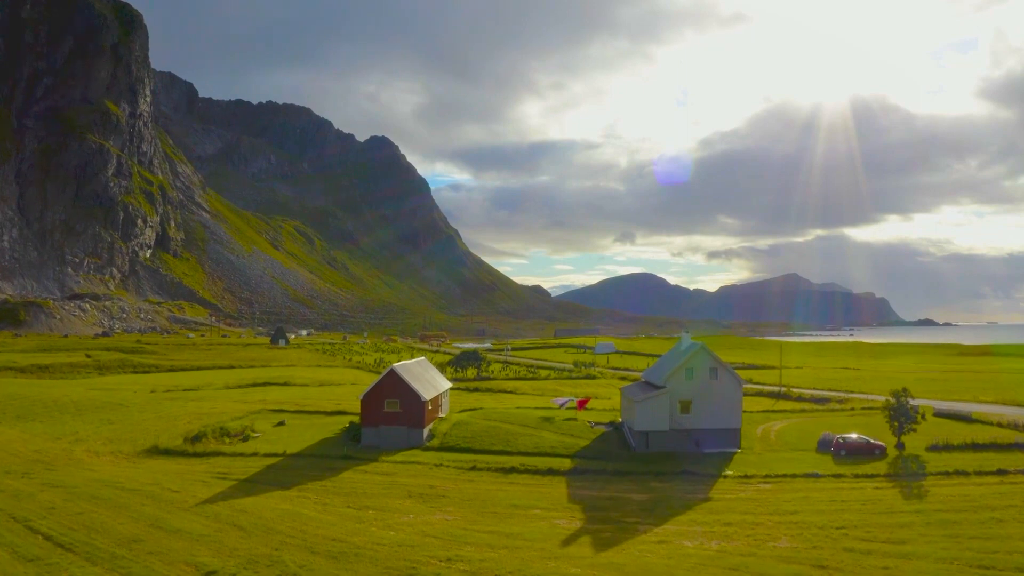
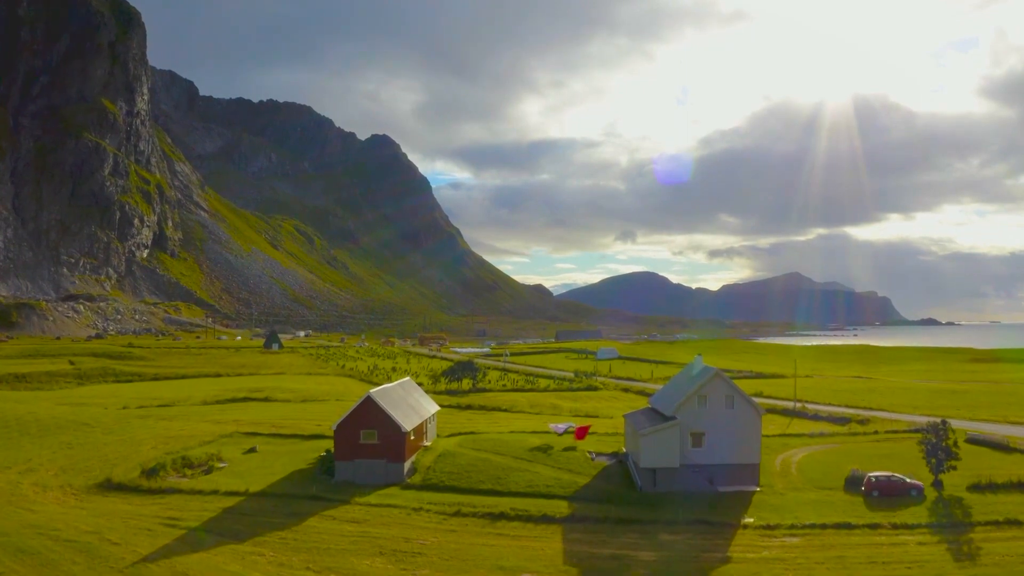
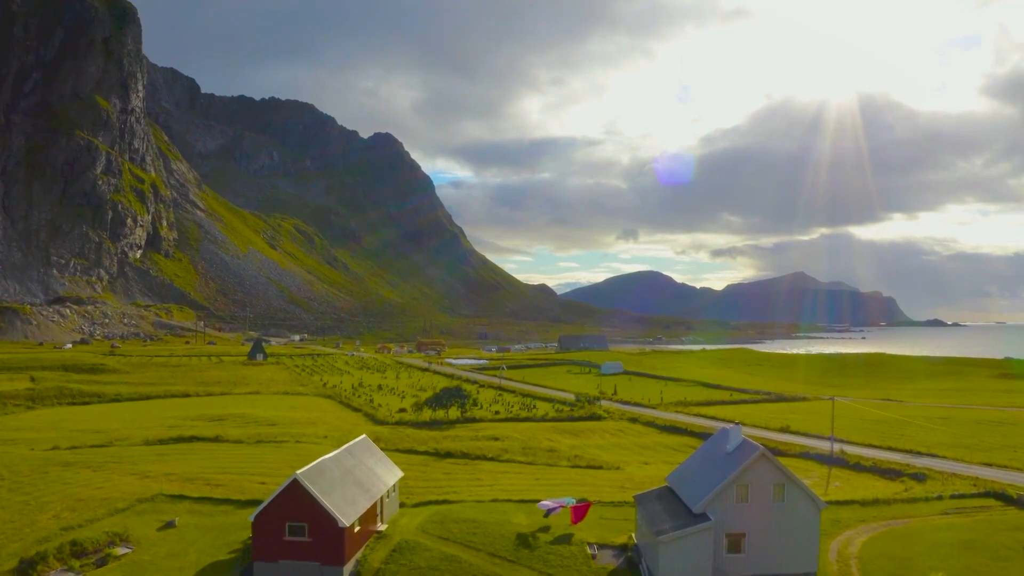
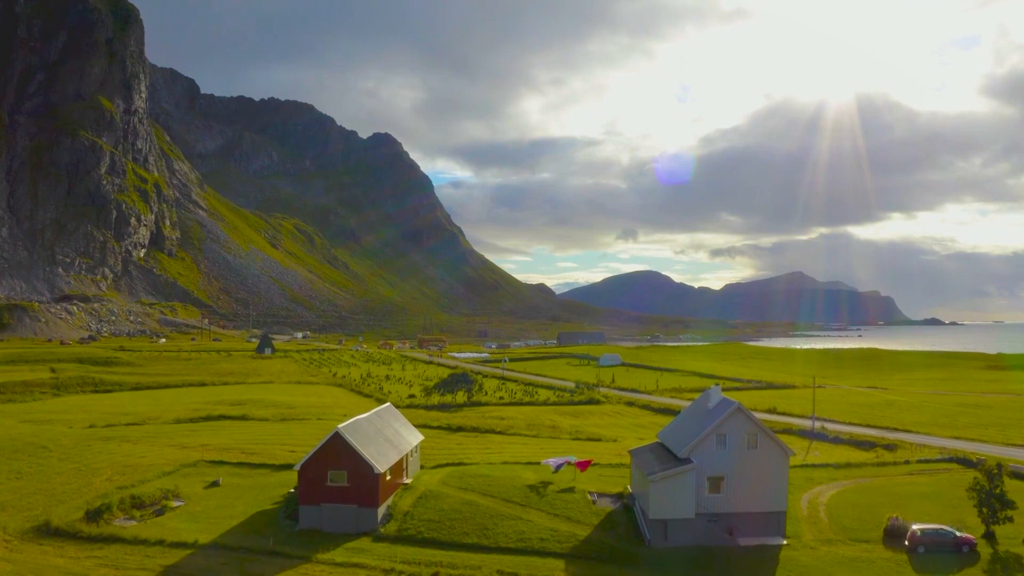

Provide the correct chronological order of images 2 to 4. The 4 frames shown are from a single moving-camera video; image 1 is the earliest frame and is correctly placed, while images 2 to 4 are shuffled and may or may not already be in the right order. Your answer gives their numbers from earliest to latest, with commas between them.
2, 4, 3
